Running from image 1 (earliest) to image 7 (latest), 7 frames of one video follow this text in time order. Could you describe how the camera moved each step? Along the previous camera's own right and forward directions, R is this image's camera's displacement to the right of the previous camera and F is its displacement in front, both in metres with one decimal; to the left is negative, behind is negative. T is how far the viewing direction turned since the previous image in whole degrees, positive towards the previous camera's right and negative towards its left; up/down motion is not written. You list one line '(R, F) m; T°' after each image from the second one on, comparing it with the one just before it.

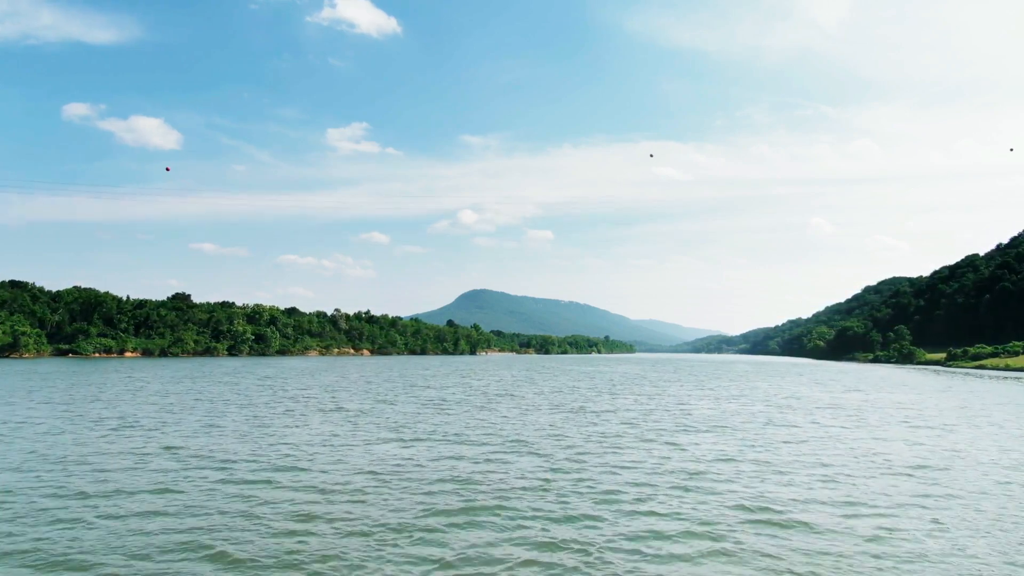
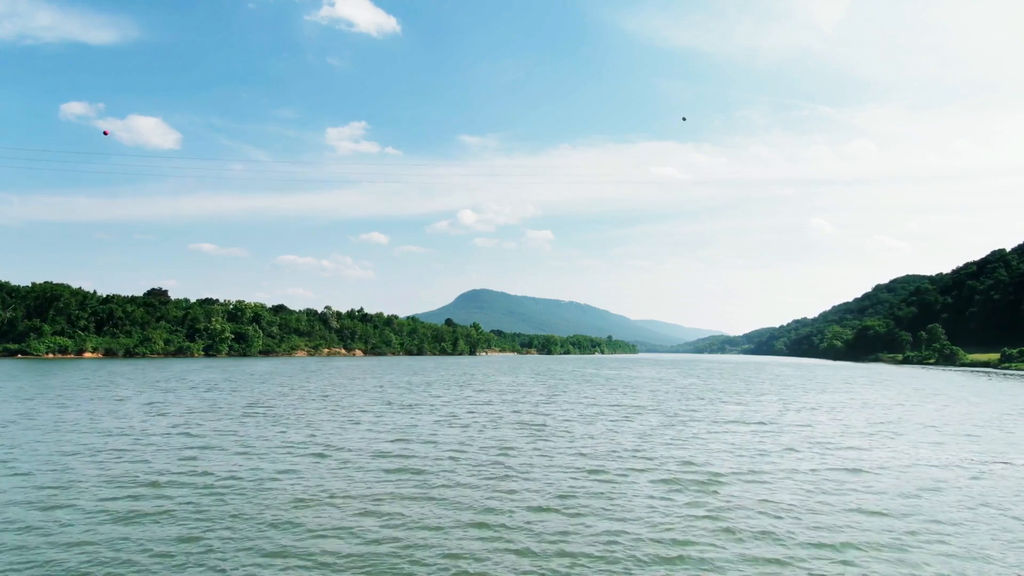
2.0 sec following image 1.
(-0.8, +12.8) m; 0°
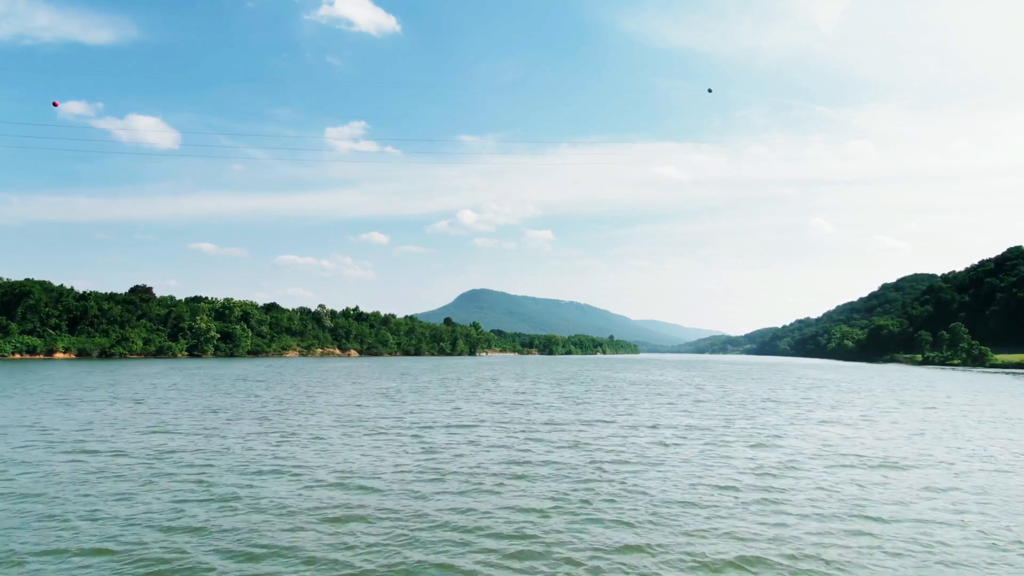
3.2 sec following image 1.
(-0.5, +7.6) m; 0°
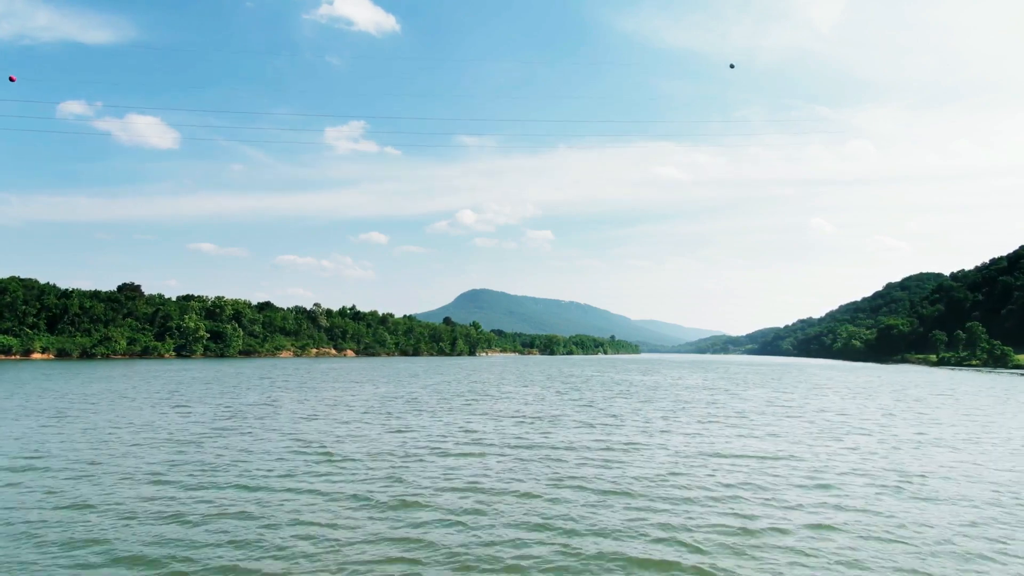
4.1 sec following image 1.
(-0.3, +5.3) m; 0°
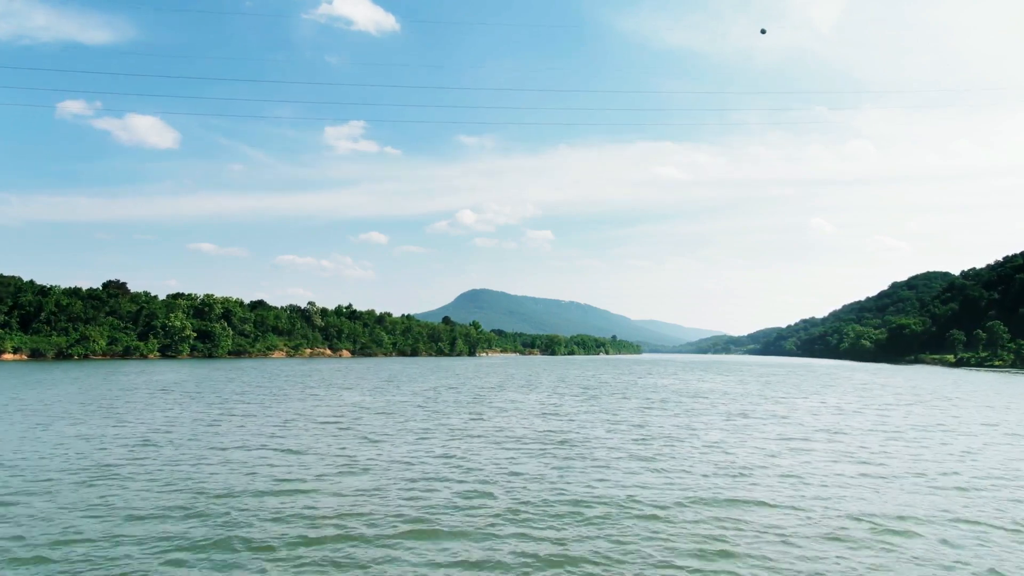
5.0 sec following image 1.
(-0.4, +6.1) m; 0°
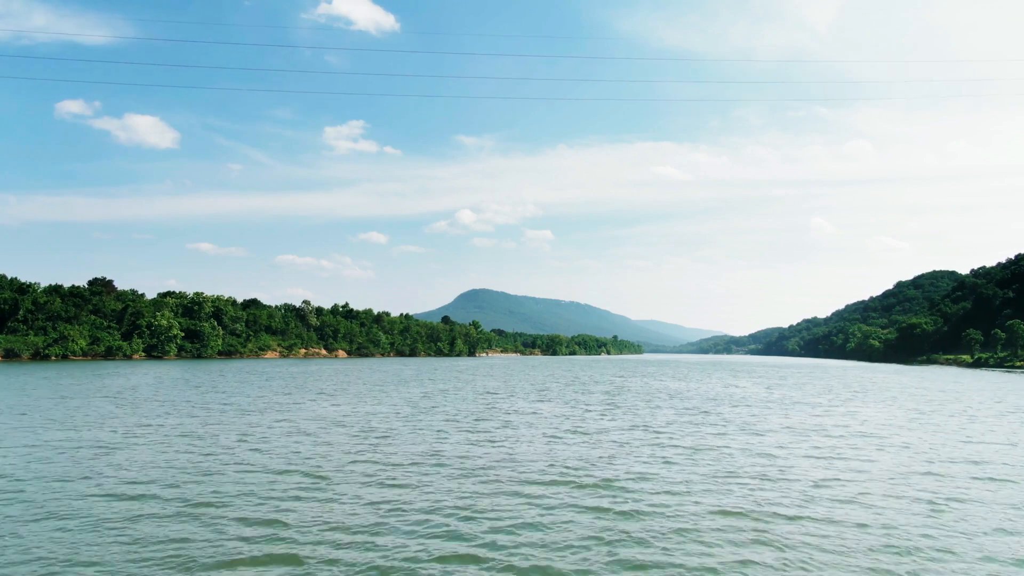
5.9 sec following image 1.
(-0.4, +5.3) m; 0°
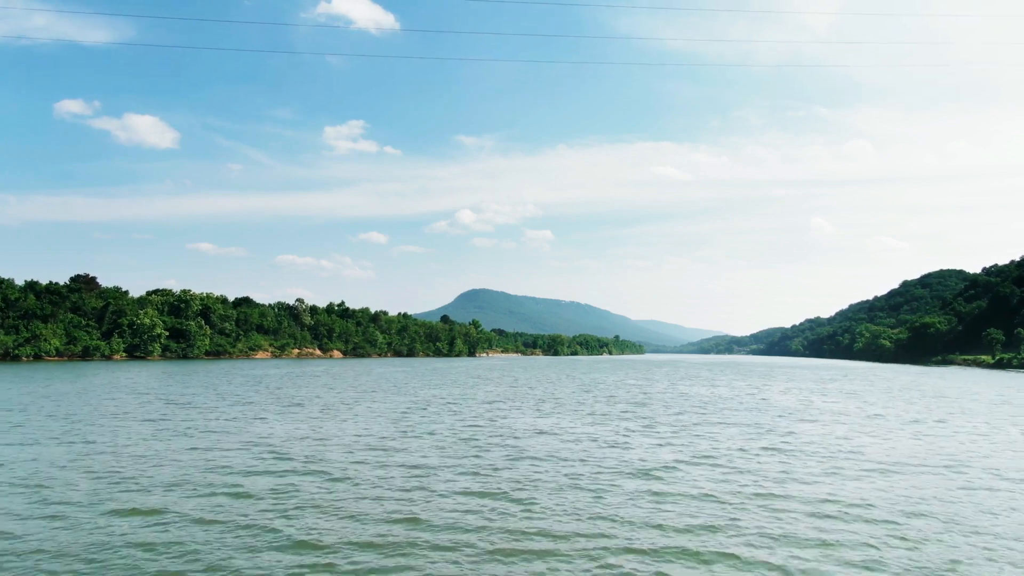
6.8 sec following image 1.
(-0.5, +6.1) m; 0°
